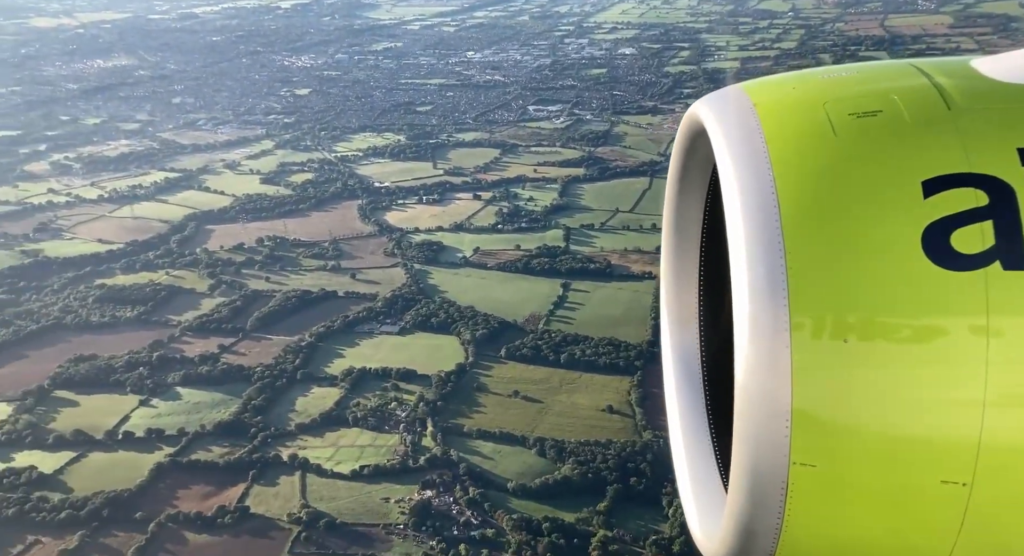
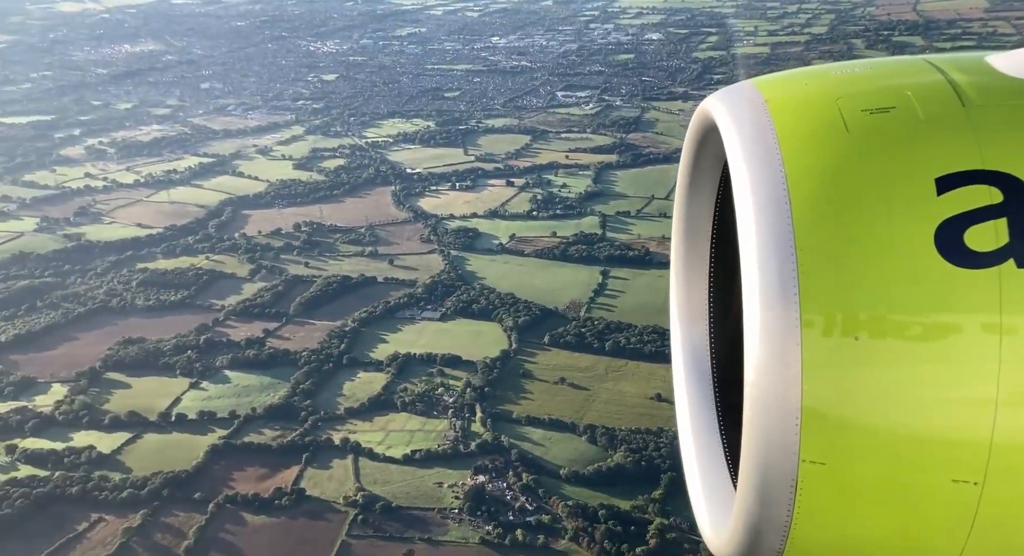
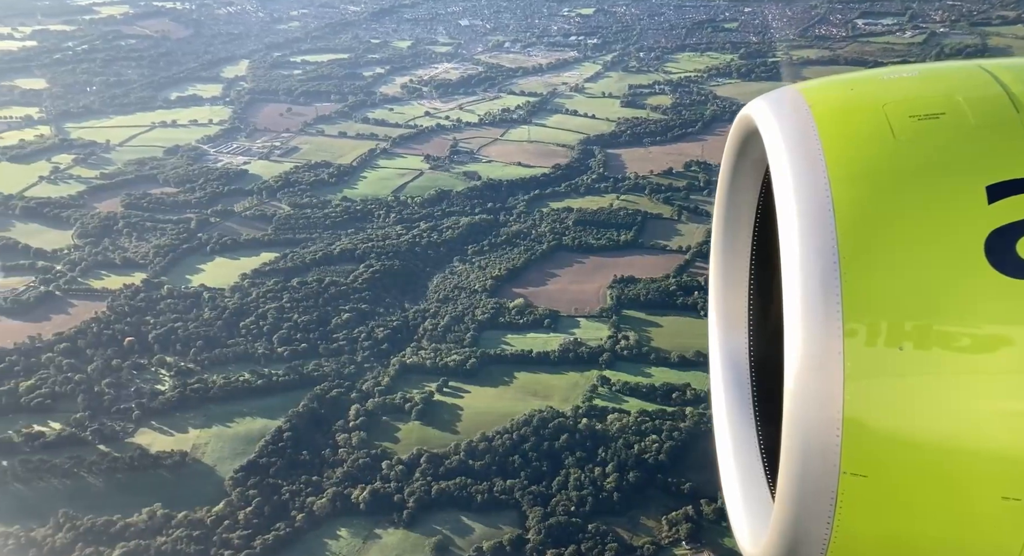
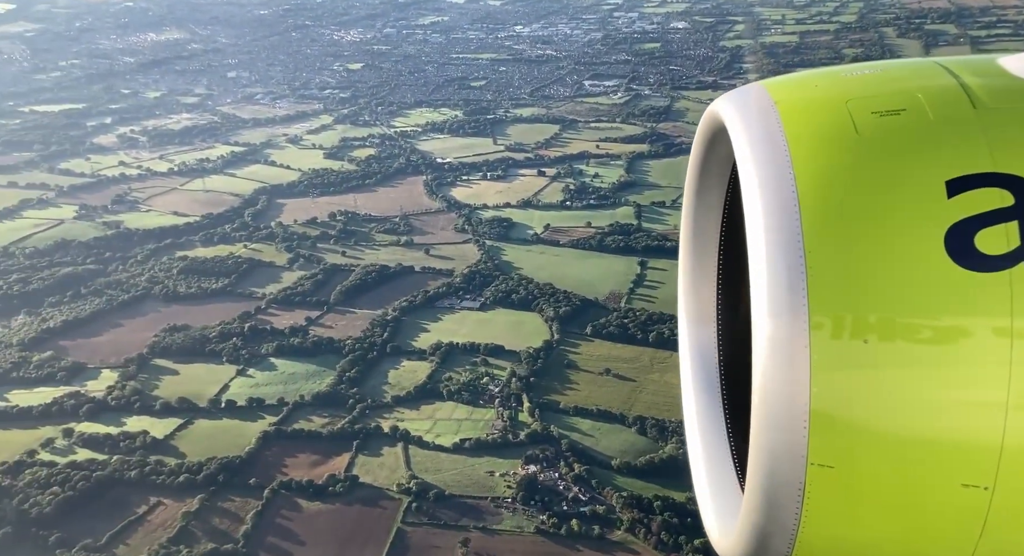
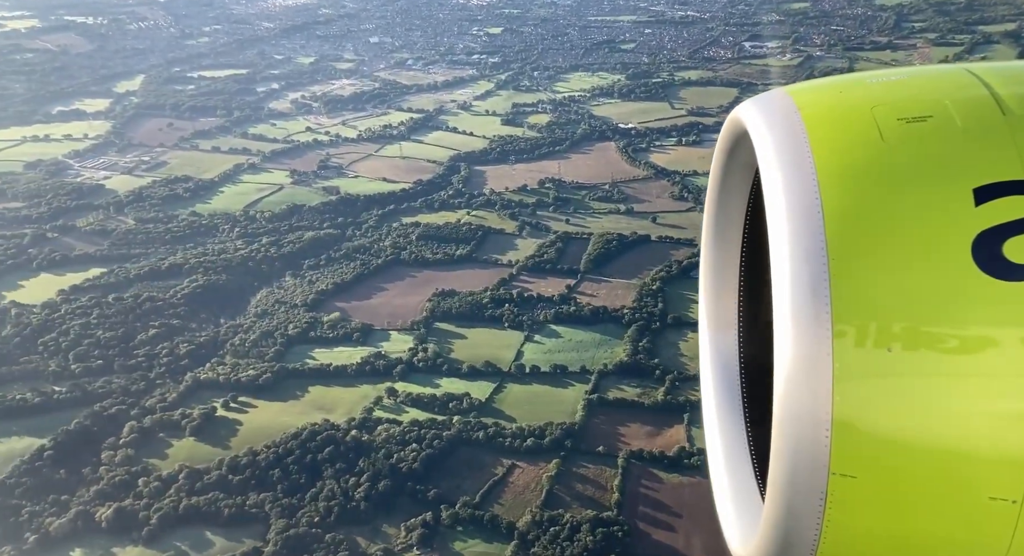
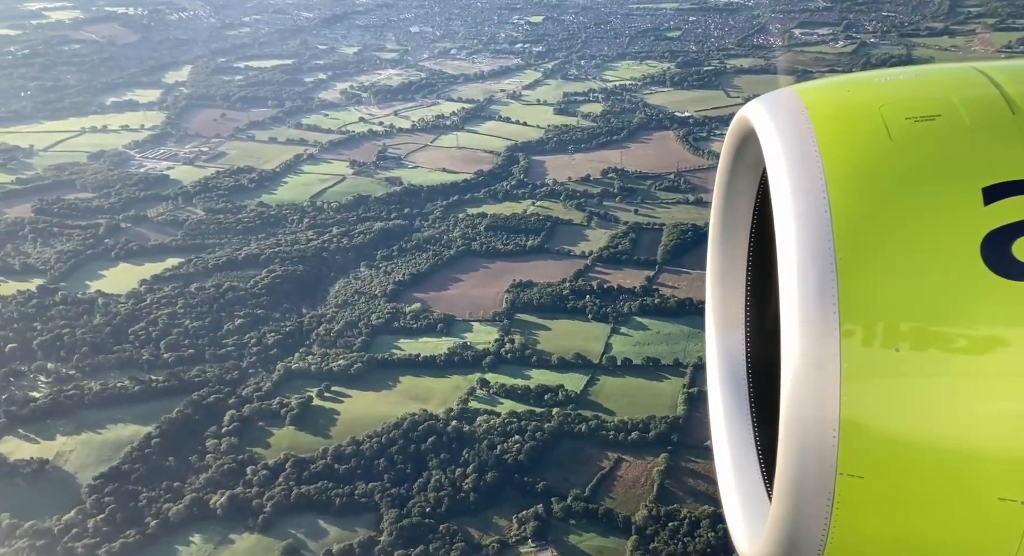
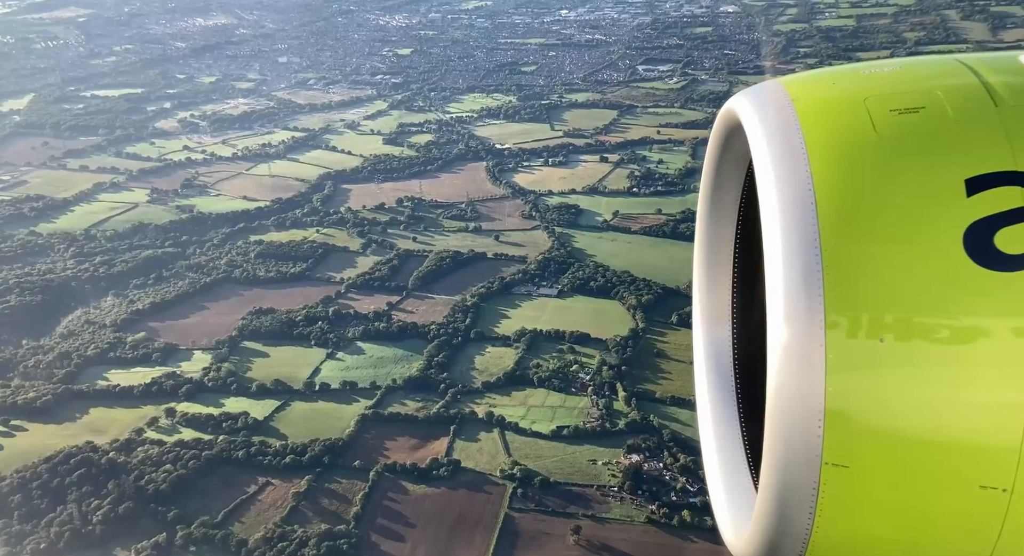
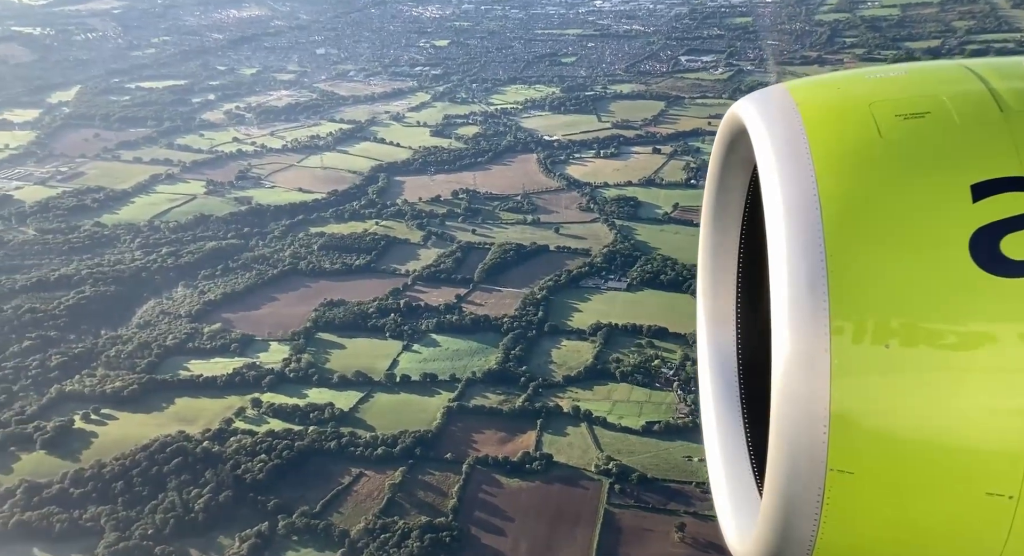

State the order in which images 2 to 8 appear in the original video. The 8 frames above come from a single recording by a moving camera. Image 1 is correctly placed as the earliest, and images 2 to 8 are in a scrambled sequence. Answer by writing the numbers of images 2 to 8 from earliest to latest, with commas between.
2, 4, 7, 8, 5, 6, 3
